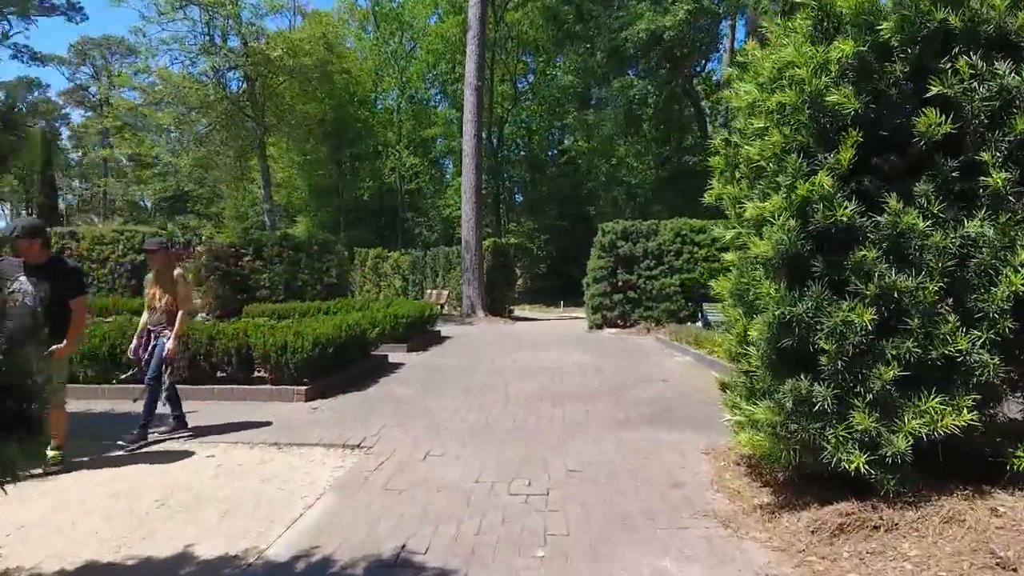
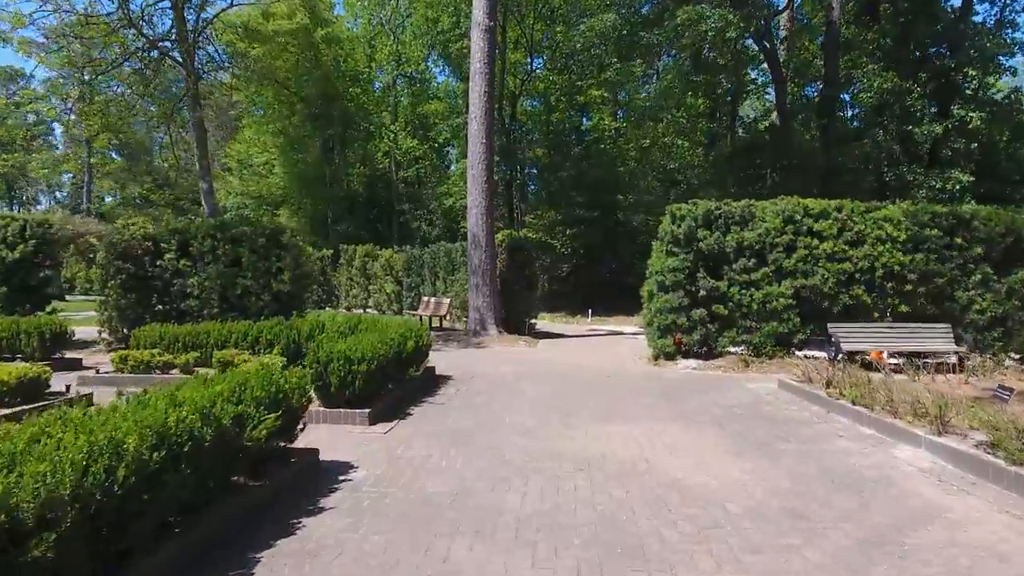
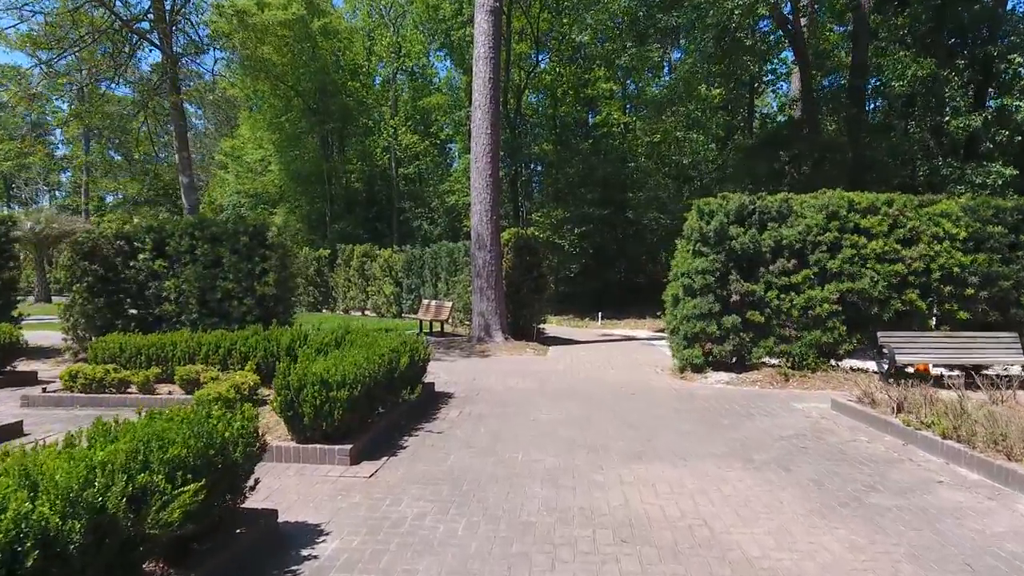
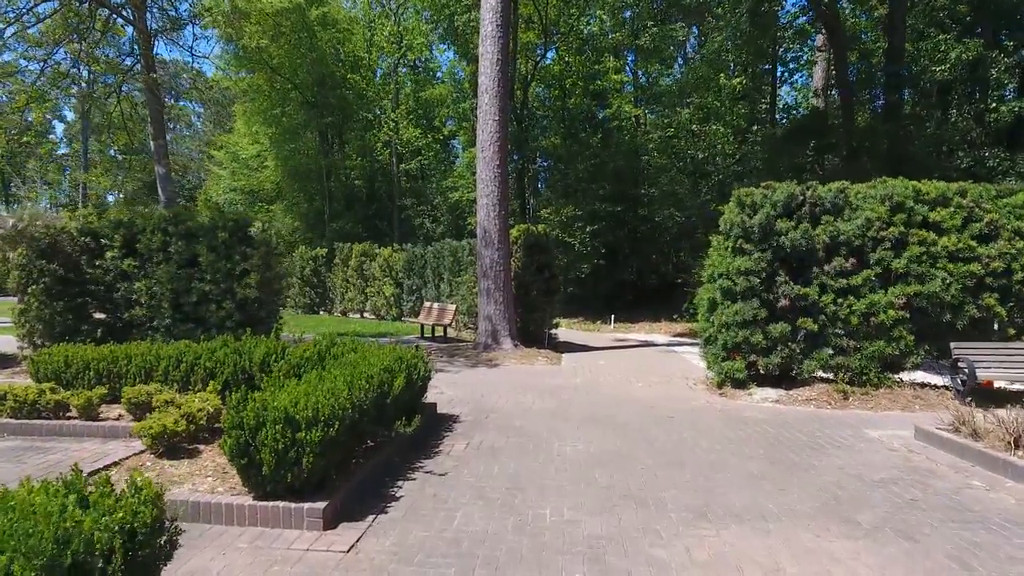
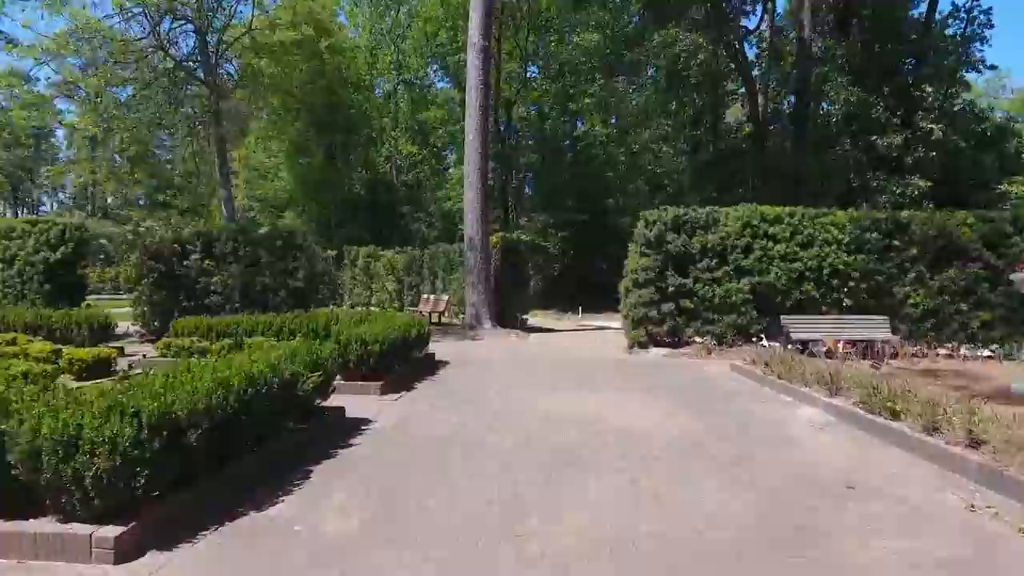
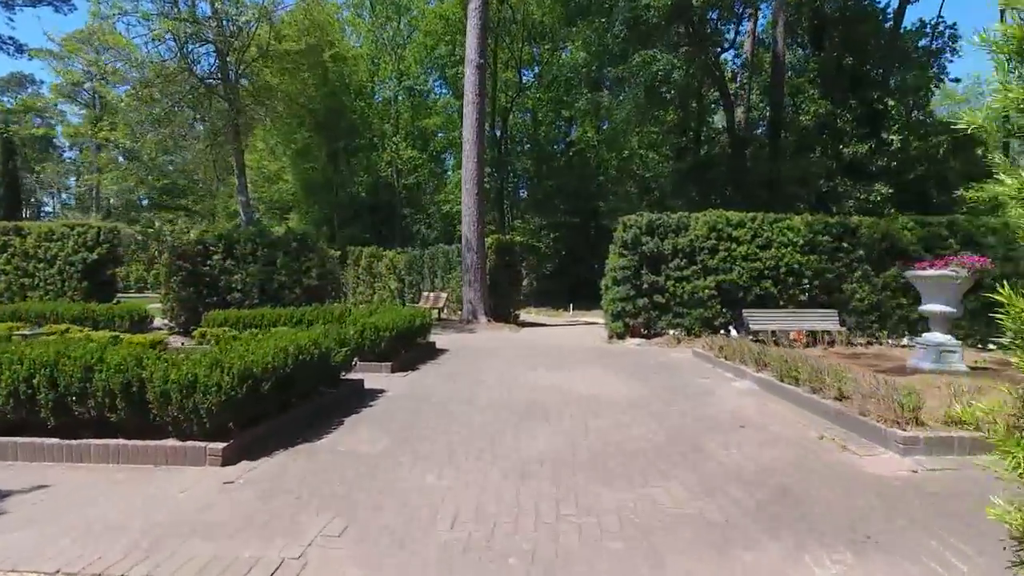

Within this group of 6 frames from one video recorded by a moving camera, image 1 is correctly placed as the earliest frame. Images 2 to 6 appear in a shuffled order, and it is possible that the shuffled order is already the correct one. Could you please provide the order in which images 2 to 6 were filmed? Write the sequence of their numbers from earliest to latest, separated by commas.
6, 5, 2, 3, 4
